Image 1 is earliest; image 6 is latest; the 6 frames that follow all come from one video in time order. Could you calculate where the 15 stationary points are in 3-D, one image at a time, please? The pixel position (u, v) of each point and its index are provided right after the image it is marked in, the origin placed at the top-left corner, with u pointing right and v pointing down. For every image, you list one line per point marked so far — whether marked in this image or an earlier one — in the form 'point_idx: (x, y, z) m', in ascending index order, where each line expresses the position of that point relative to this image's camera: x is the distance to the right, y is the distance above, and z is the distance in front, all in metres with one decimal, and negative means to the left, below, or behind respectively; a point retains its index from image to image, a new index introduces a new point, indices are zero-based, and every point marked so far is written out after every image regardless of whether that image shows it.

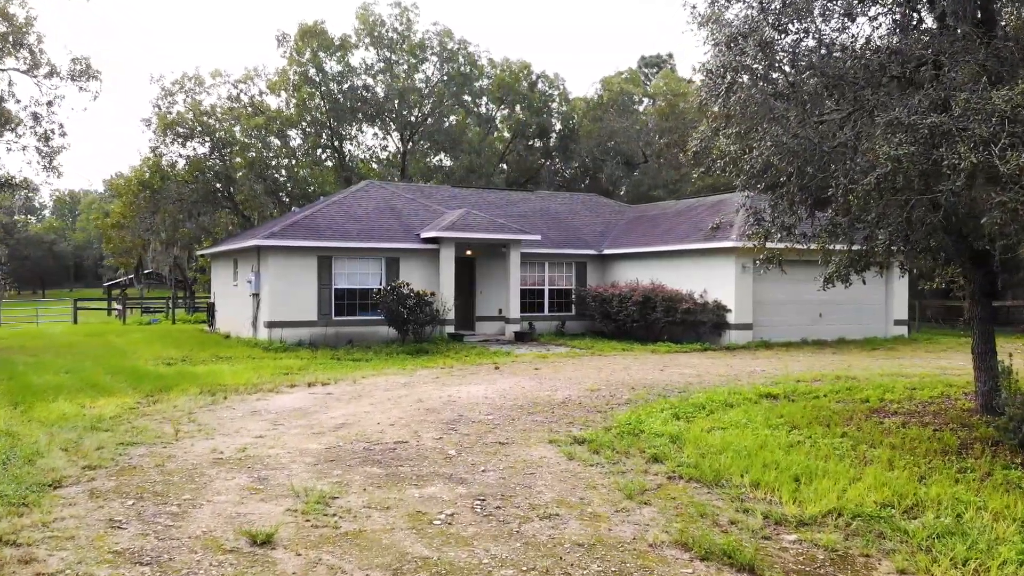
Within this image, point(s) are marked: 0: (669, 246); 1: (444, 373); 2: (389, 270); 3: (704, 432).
0: (+3.2, +0.9, +19.5) m
1: (-0.9, -1.1, +12.8) m
2: (-2.5, +0.4, +19.1) m
3: (+1.6, -1.2, +7.7) m
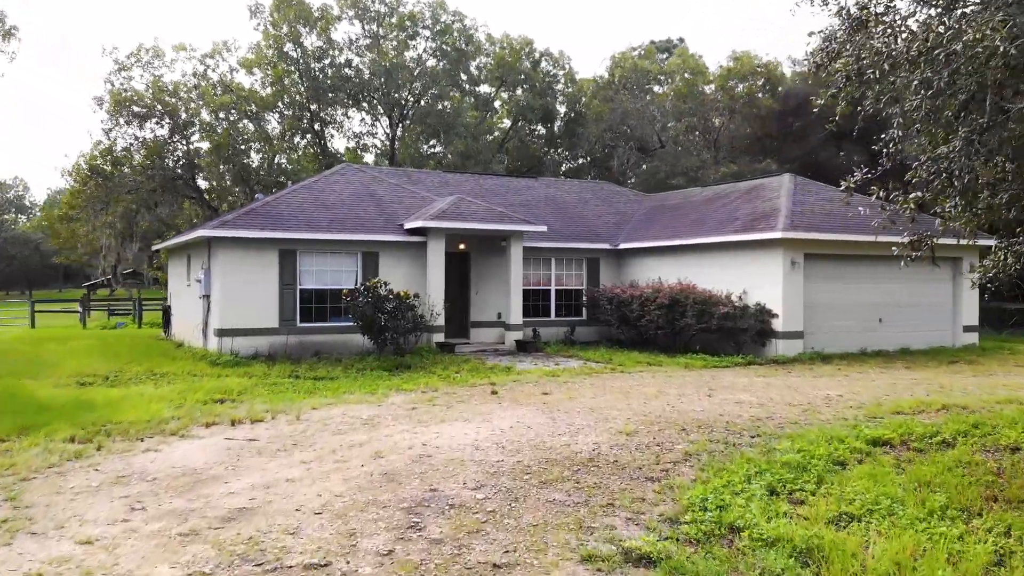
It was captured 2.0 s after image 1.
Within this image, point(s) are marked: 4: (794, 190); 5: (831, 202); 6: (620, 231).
0: (+3.2, +0.9, +16.3) m
1: (-0.9, -1.1, +9.7) m
2: (-2.5, +0.4, +16.0) m
3: (+1.6, -1.2, +4.5) m
4: (+4.9, +1.7, +16.8) m
5: (+5.6, +1.5, +16.8) m
6: (+2.2, +1.2, +19.4) m
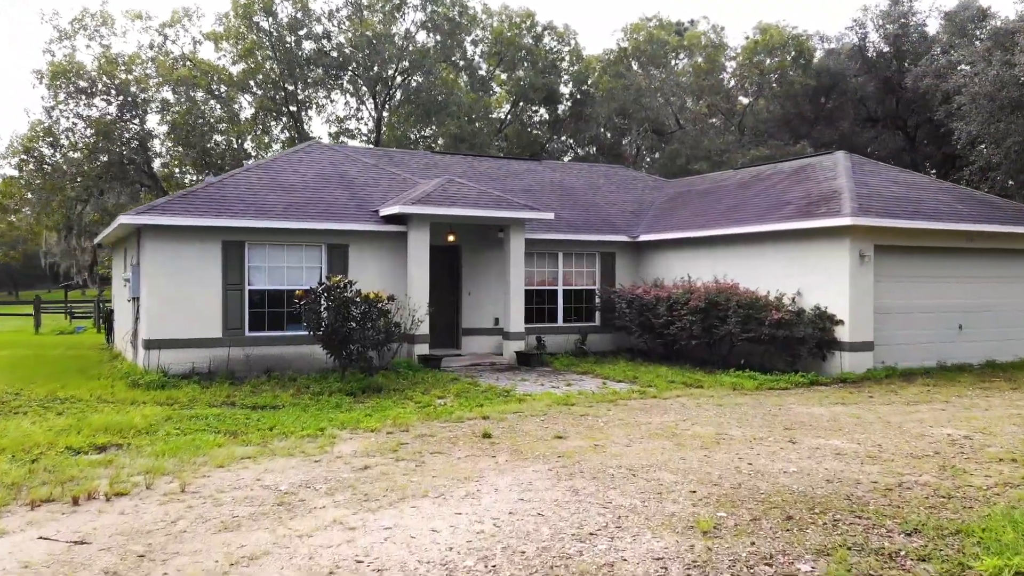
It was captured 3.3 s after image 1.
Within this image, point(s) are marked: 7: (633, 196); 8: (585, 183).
0: (+3.2, +0.9, +13.3) m
1: (-0.9, -1.1, +6.7) m
2: (-2.5, +0.4, +13.0) m
3: (+1.6, -1.2, +1.6) m
4: (+4.9, +1.7, +13.9) m
5: (+5.6, +1.5, +13.8) m
6: (+2.2, +1.2, +16.4) m
7: (+2.3, +1.7, +17.8) m
8: (+1.4, +2.0, +17.9) m
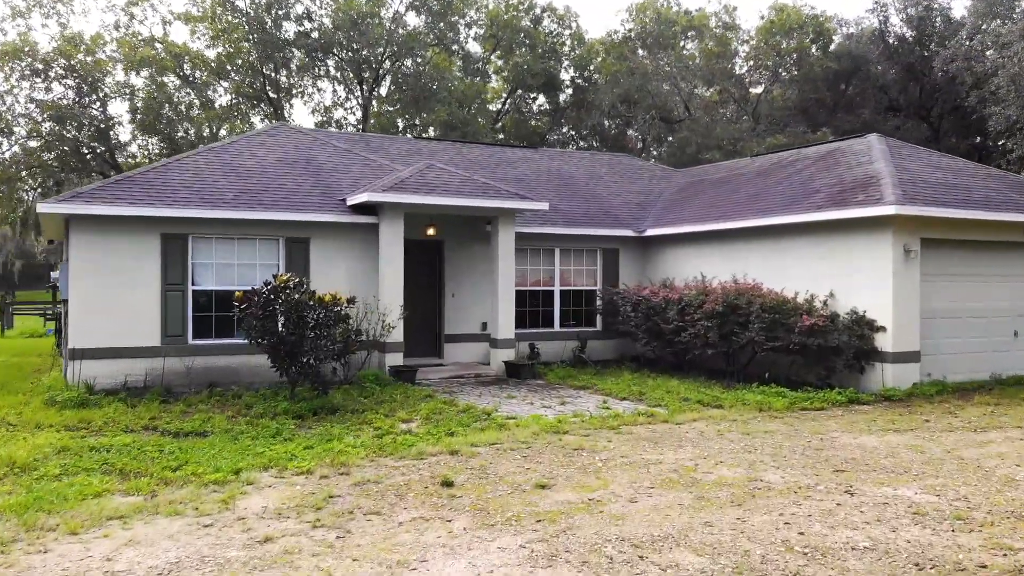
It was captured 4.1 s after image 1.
0: (+3.1, +0.8, +11.6) m
1: (-1.1, -1.2, +4.9) m
2: (-2.6, +0.4, +11.3) m
3: (+1.4, -1.2, -0.2) m
4: (+4.8, +1.7, +12.1) m
5: (+5.4, +1.5, +12.0) m
6: (+2.1, +1.2, +14.7) m
7: (+2.1, +1.7, +16.0) m
8: (+1.3, +2.0, +16.2) m
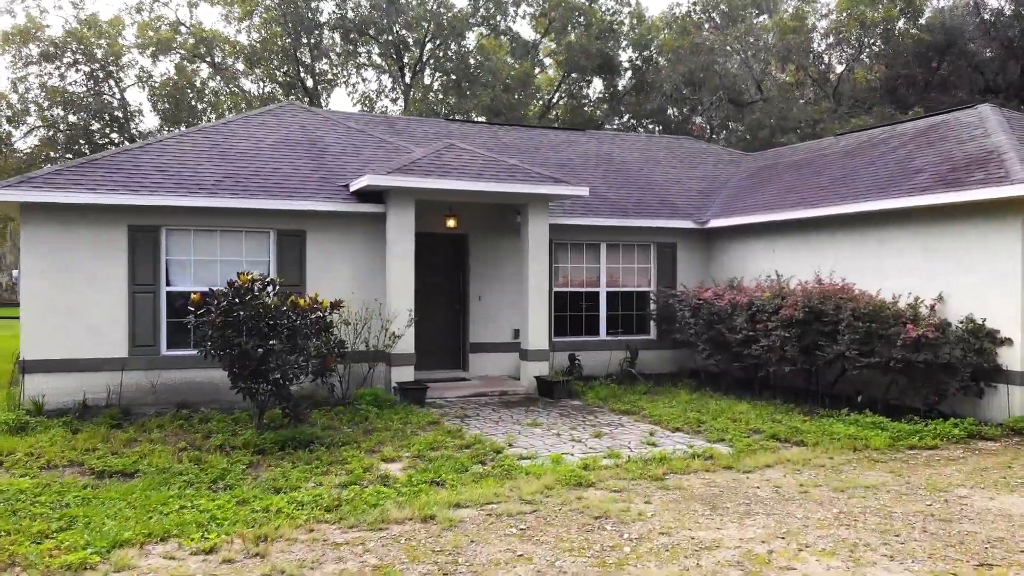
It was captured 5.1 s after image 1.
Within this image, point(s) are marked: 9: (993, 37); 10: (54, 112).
0: (+3.4, +0.8, +9.5) m
1: (-1.2, -1.2, +3.1) m
2: (-2.3, +0.4, +9.6) m
3: (+0.9, -1.2, -2.1) m
4: (+5.2, +1.7, +9.8) m
5: (+5.8, +1.5, +9.7) m
6: (+2.6, +1.1, +12.6) m
7: (+2.8, +1.7, +14.0) m
8: (+1.9, +2.0, +14.2) m
9: (+9.8, +5.2, +19.3) m
10: (-8.3, +3.2, +17.5) m
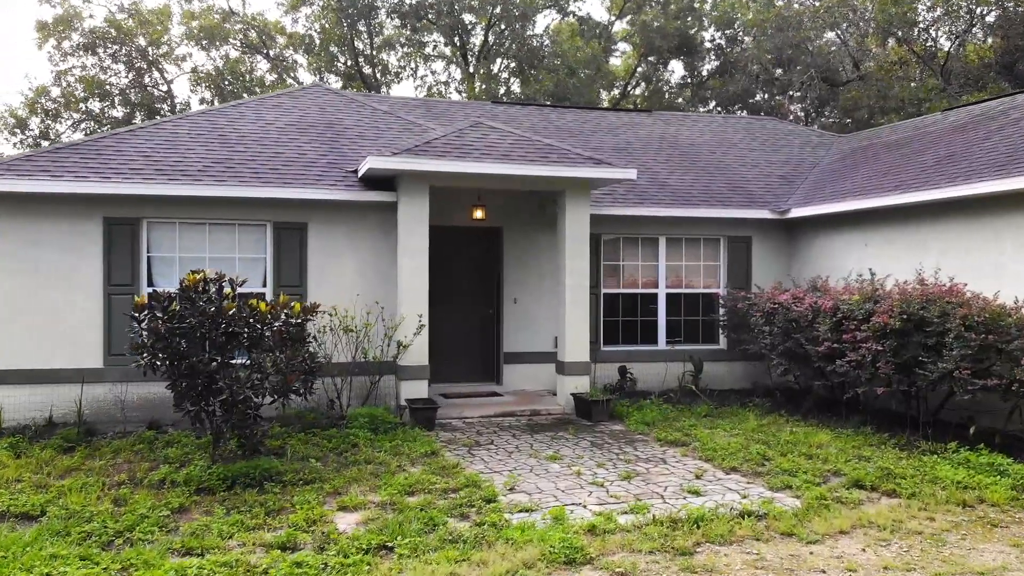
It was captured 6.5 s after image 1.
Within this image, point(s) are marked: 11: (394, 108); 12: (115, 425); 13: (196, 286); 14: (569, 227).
0: (+3.6, +0.8, +7.7) m
1: (-1.6, -1.2, +1.8) m
2: (-2.0, +0.3, +8.3) m
3: (0.0, -1.2, -3.6) m
4: (+5.4, +1.7, +7.9) m
5: (+6.1, +1.5, +7.7) m
6: (+3.2, +1.1, +10.9) m
7: (+3.5, +1.7, +12.2) m
8: (+2.7, +1.9, +12.5) m
9: (+11.0, +5.2, +16.8) m
10: (-7.2, +3.2, +16.8) m
11: (-1.4, +2.1, +11.1) m
12: (-3.2, -1.1, +8.0) m
13: (-1.9, 0.0, +6.0) m
14: (+0.5, +0.5, +8.5) m
